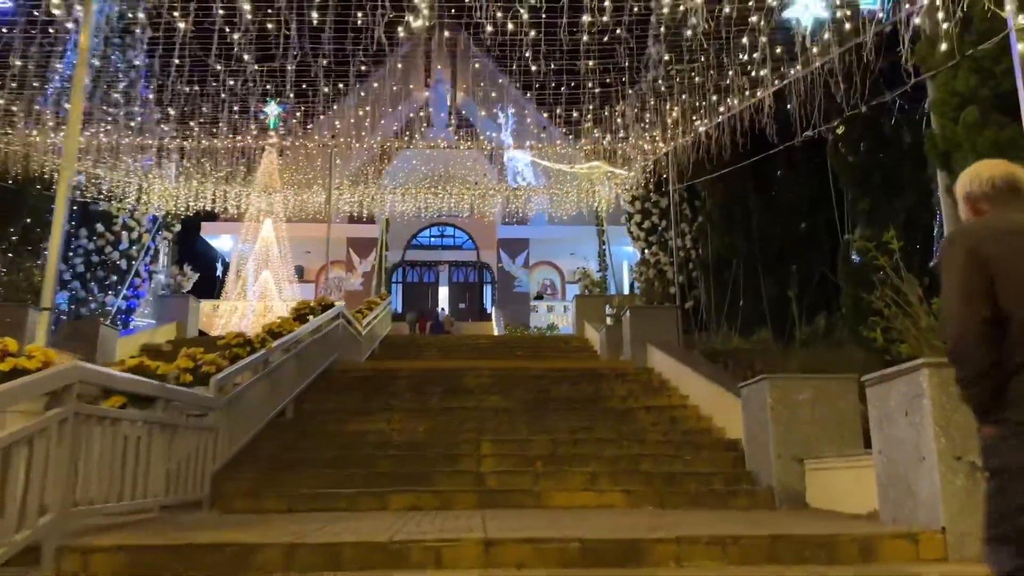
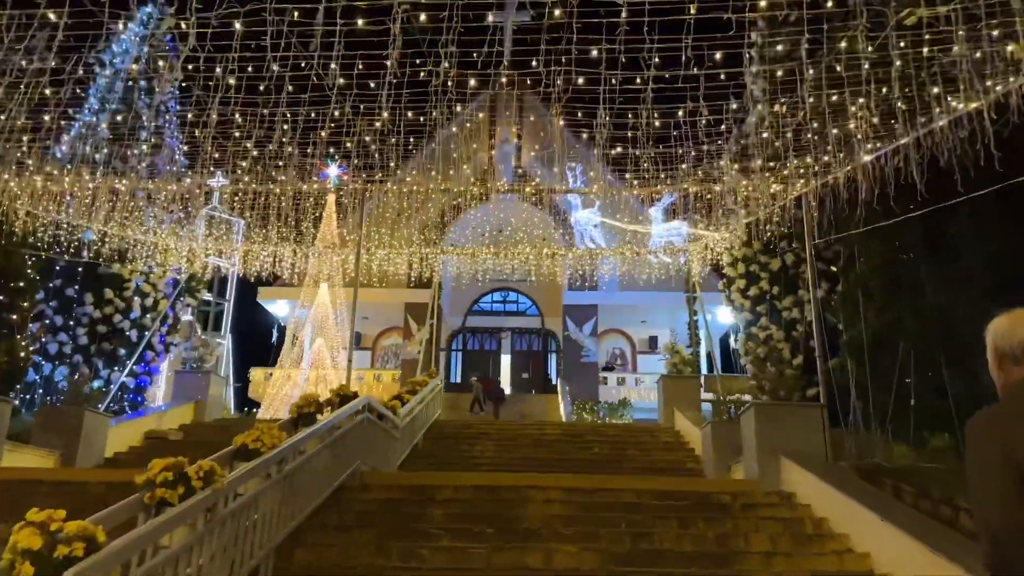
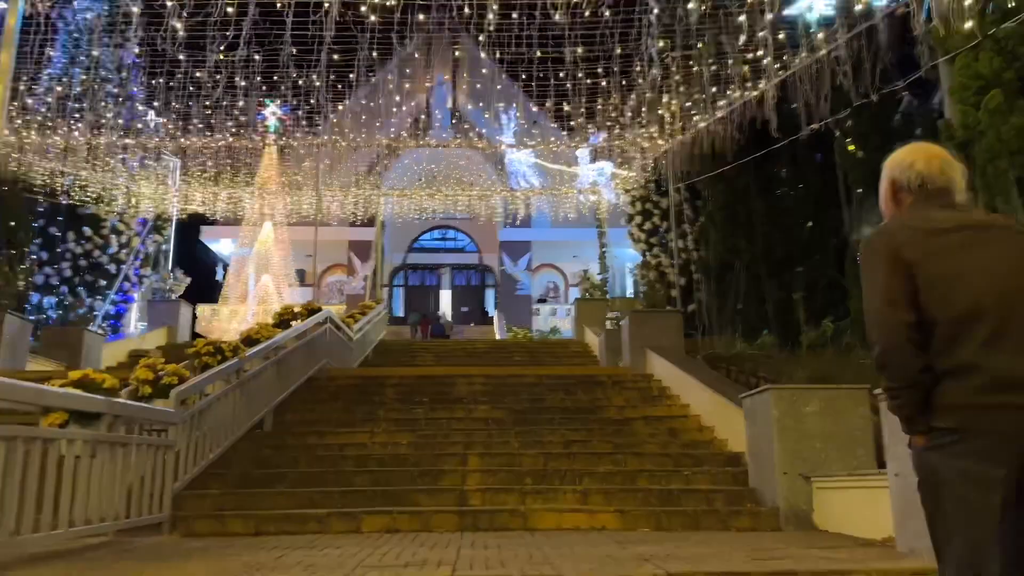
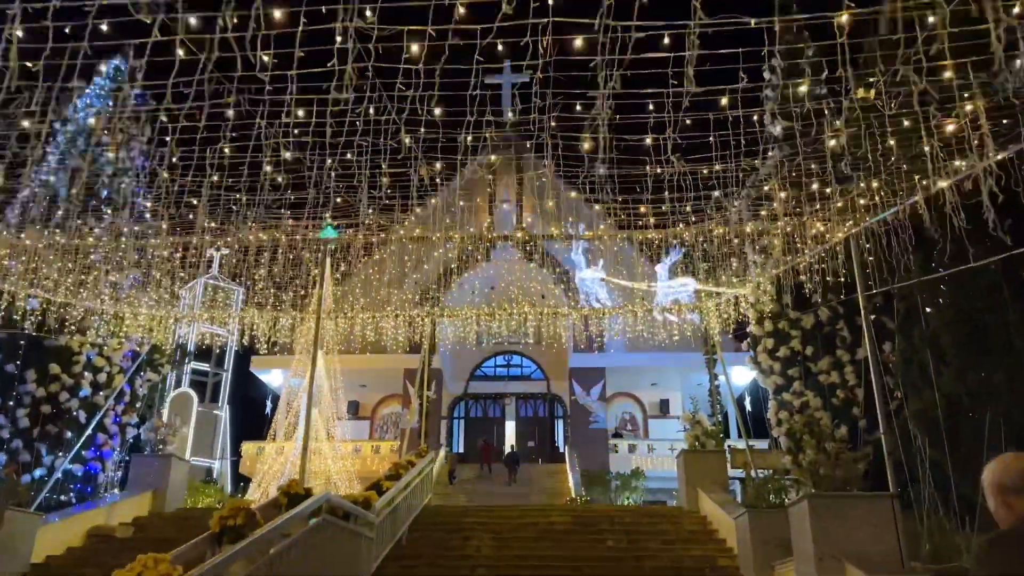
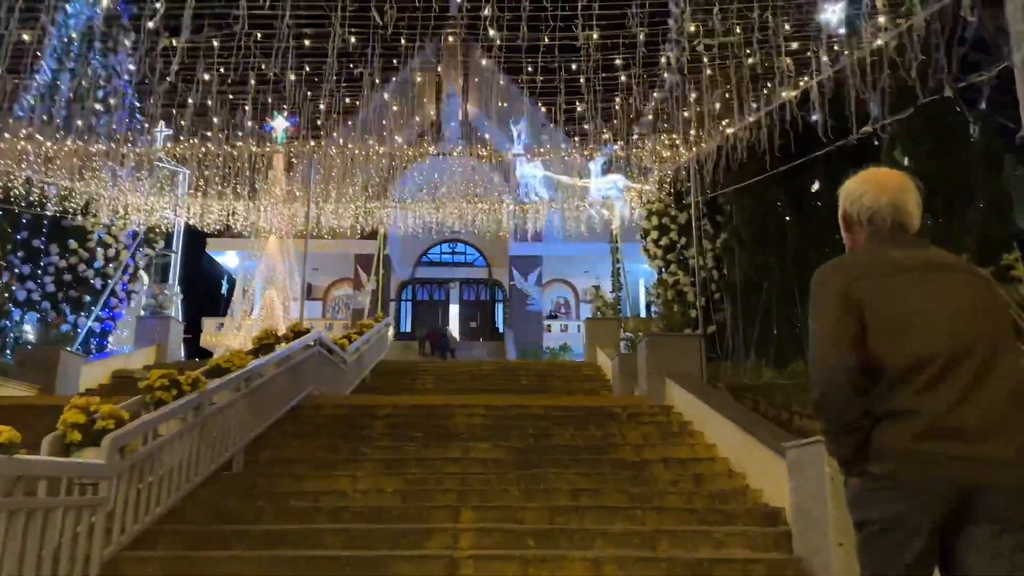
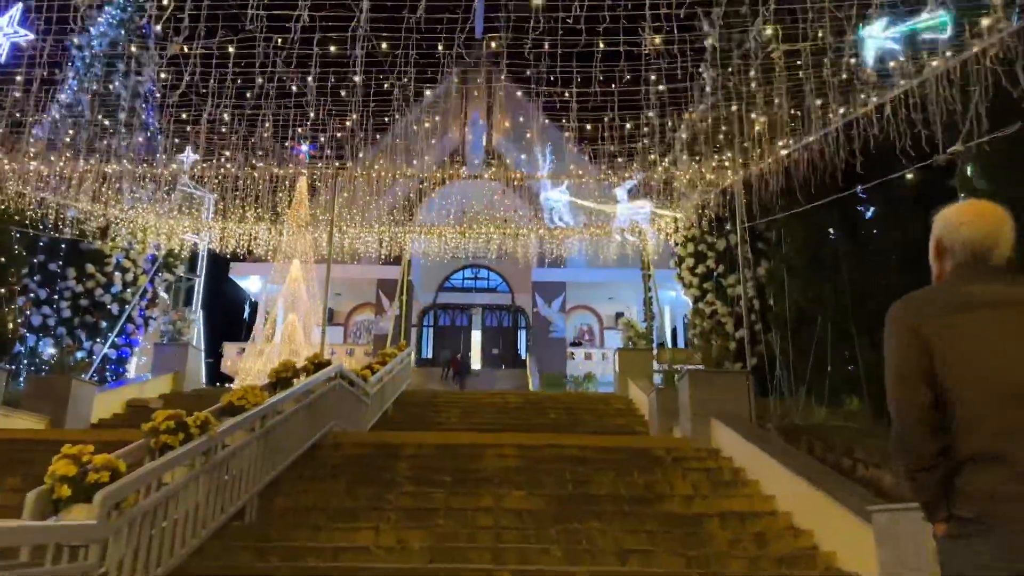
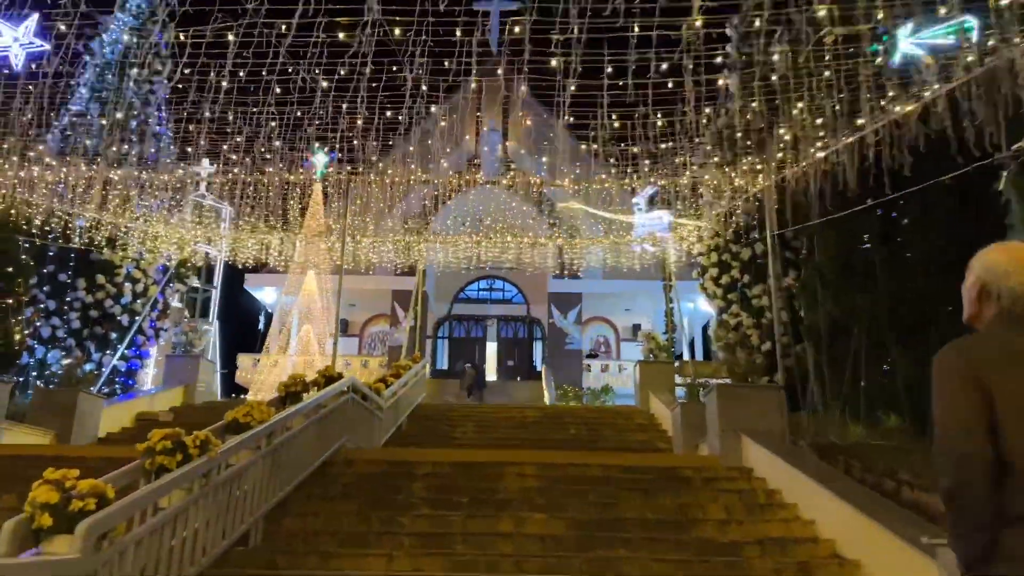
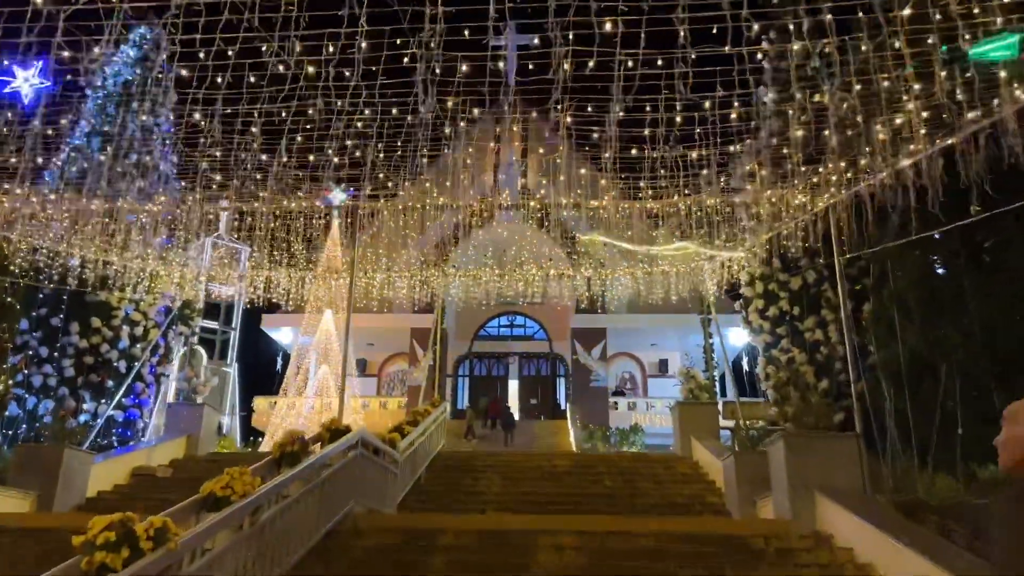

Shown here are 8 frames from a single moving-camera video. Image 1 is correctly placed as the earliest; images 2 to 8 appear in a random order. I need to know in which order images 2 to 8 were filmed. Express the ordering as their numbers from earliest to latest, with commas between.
3, 5, 6, 7, 2, 8, 4
